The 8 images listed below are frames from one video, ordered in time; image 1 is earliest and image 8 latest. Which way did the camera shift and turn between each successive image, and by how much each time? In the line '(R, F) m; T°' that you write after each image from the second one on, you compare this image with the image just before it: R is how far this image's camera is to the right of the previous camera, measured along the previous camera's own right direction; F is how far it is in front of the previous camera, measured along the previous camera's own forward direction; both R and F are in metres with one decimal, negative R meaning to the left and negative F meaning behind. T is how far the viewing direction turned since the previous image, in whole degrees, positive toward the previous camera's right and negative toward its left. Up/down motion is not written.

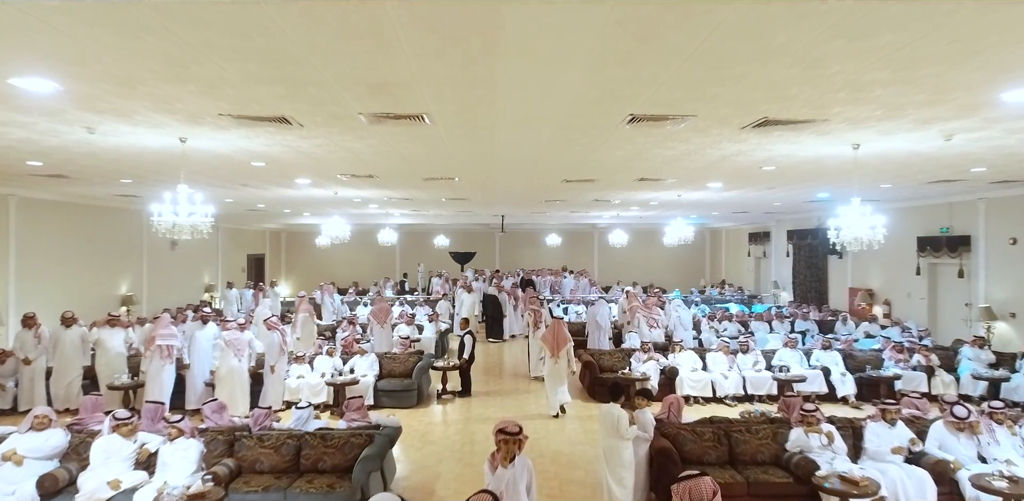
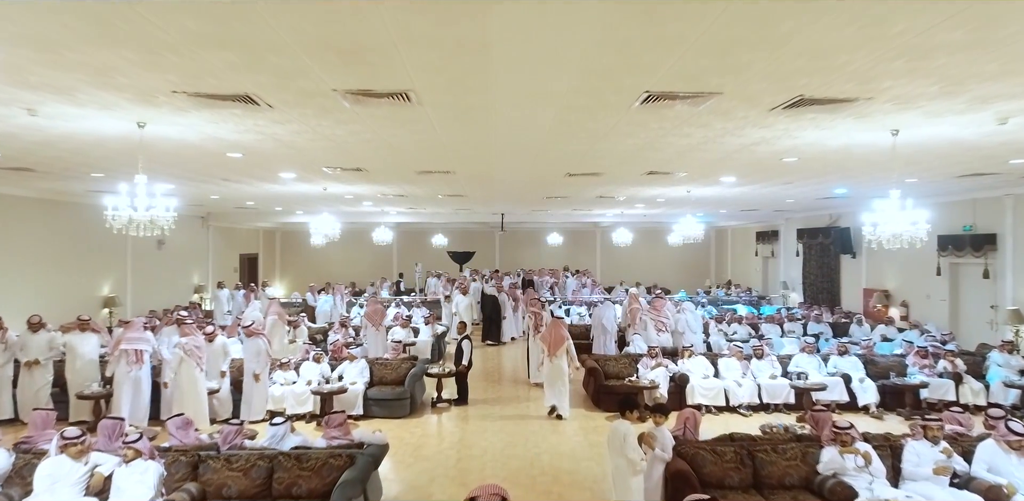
(0.0, +0.6) m; 0°
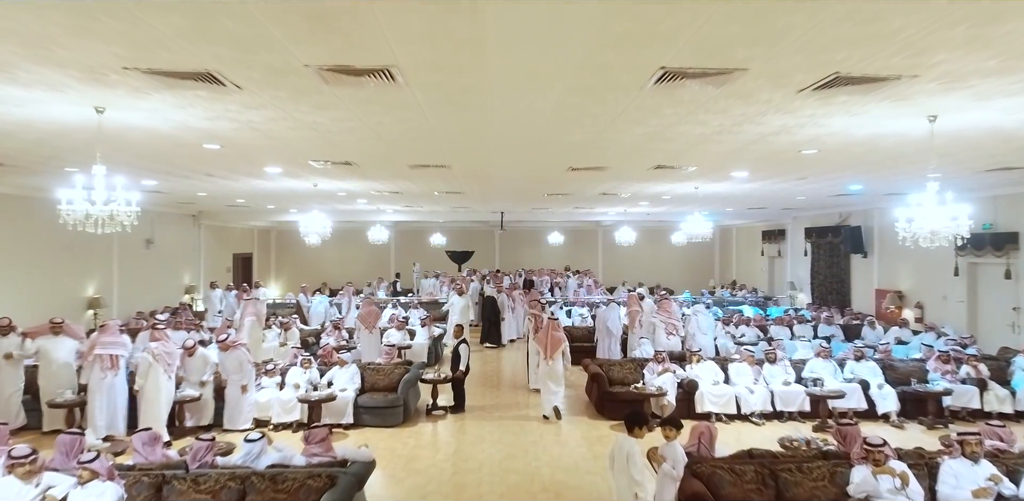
(0.0, +0.5) m; 0°
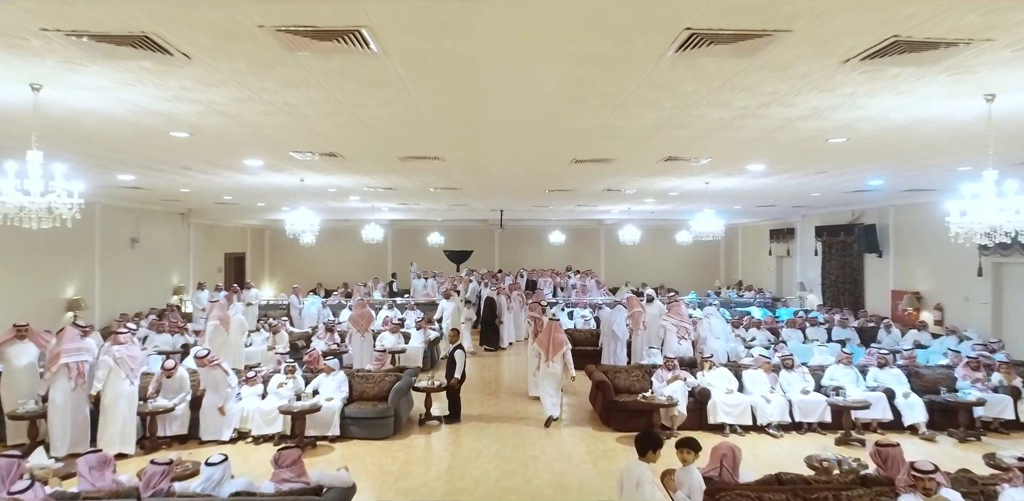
(0.0, +0.6) m; 0°
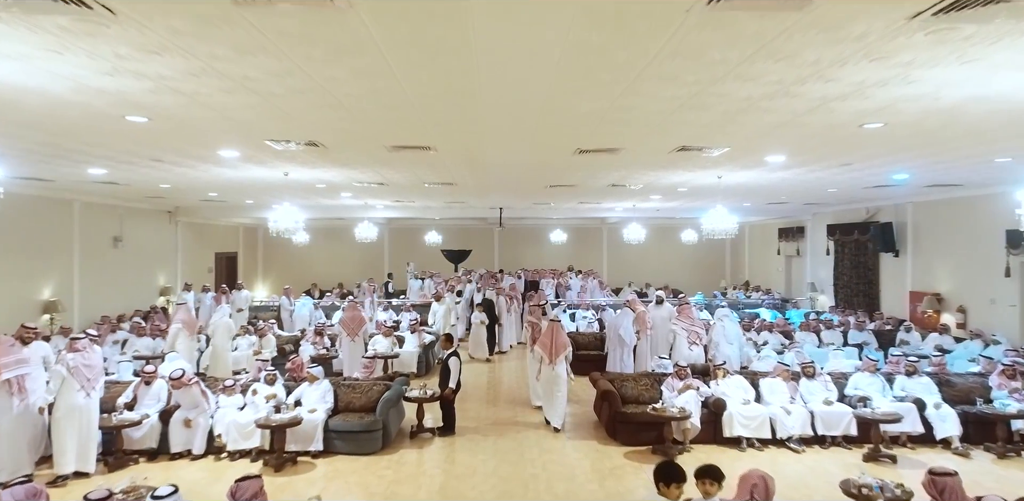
(0.0, +0.6) m; 0°
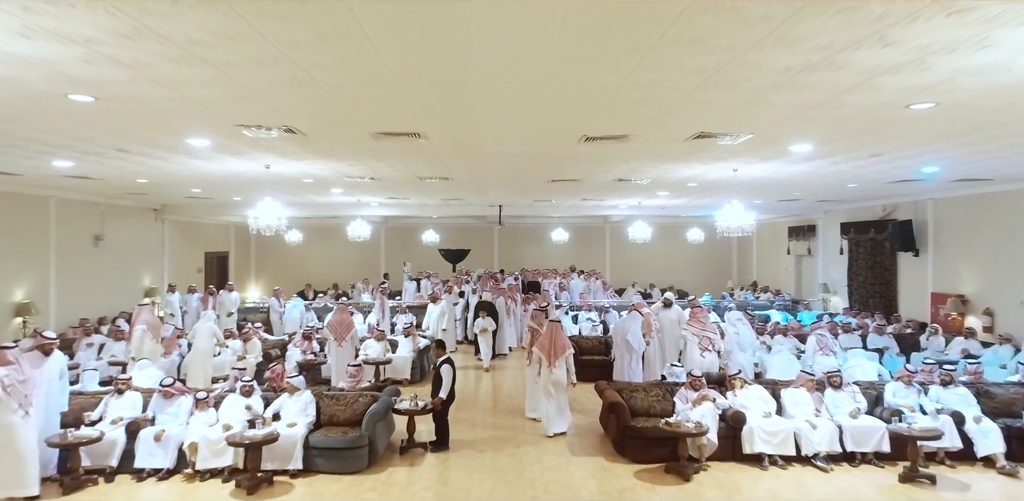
(0.0, +0.6) m; 0°
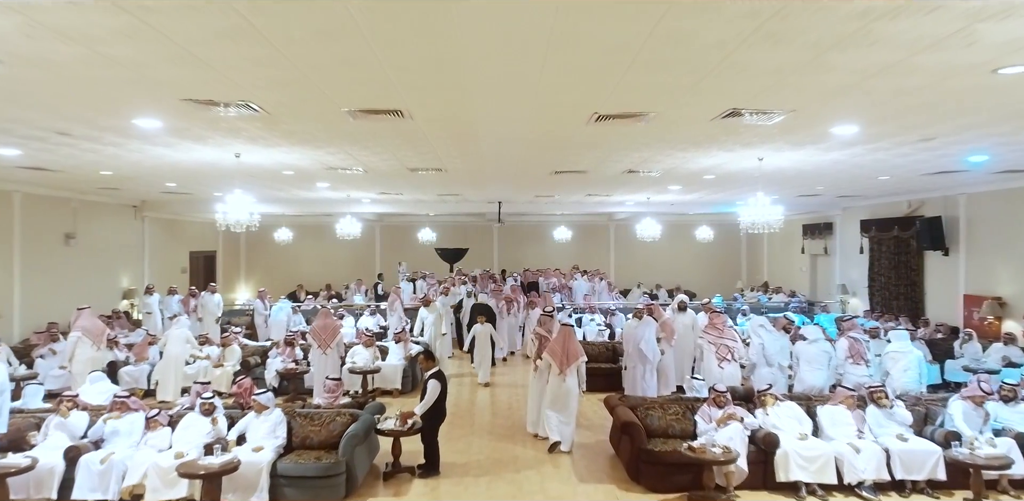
(0.0, +0.8) m; 0°
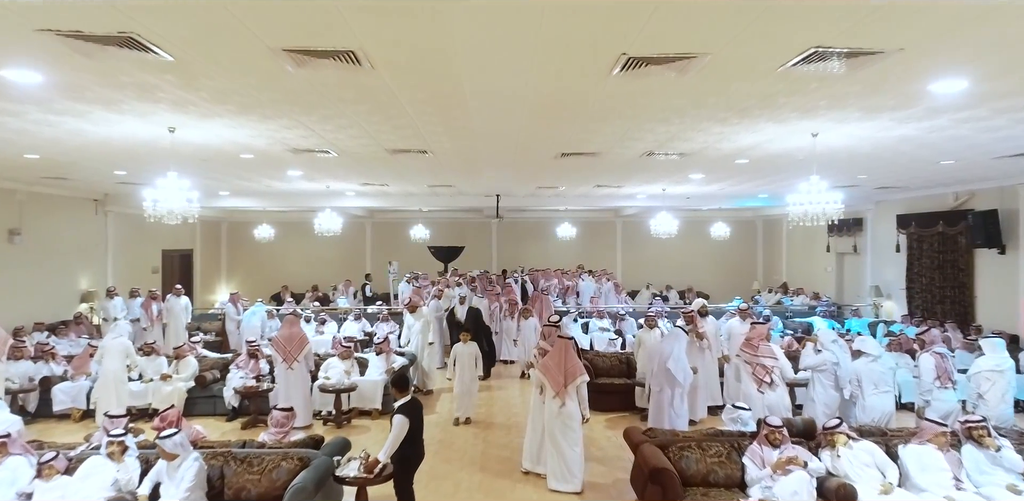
(0.0, +1.3) m; 0°
